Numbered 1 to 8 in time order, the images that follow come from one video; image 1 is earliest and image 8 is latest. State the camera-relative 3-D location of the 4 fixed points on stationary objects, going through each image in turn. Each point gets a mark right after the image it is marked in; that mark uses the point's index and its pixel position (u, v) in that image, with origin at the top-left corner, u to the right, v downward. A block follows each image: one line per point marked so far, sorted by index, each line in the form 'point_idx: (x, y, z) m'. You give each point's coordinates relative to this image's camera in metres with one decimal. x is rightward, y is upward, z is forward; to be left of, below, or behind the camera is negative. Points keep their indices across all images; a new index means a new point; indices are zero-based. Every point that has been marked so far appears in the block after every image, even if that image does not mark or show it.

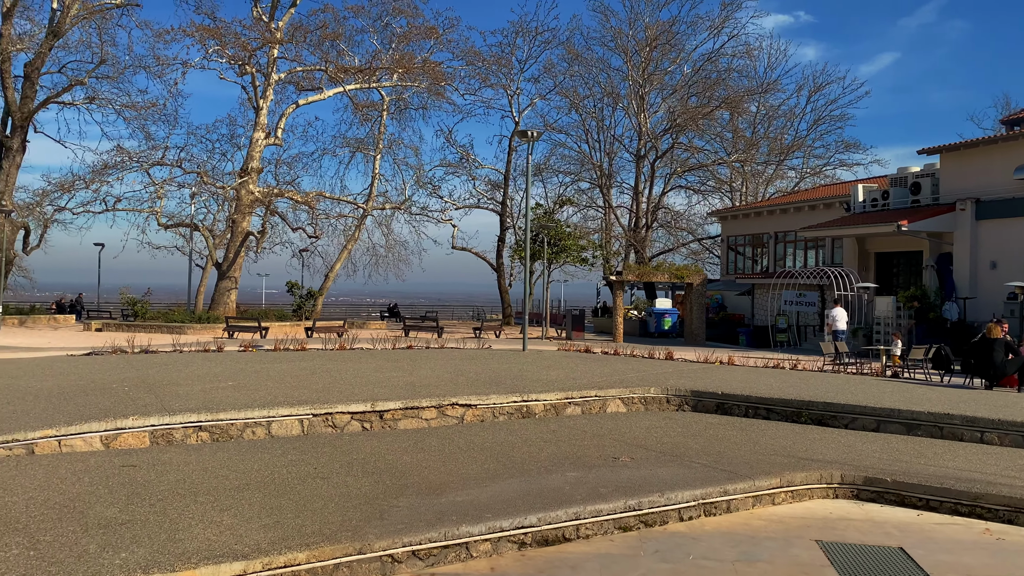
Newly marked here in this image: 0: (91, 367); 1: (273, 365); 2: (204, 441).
0: (-8.5, -1.6, +14.4) m
1: (-4.9, -1.6, +14.7) m
2: (-4.0, -2.0, +9.3) m
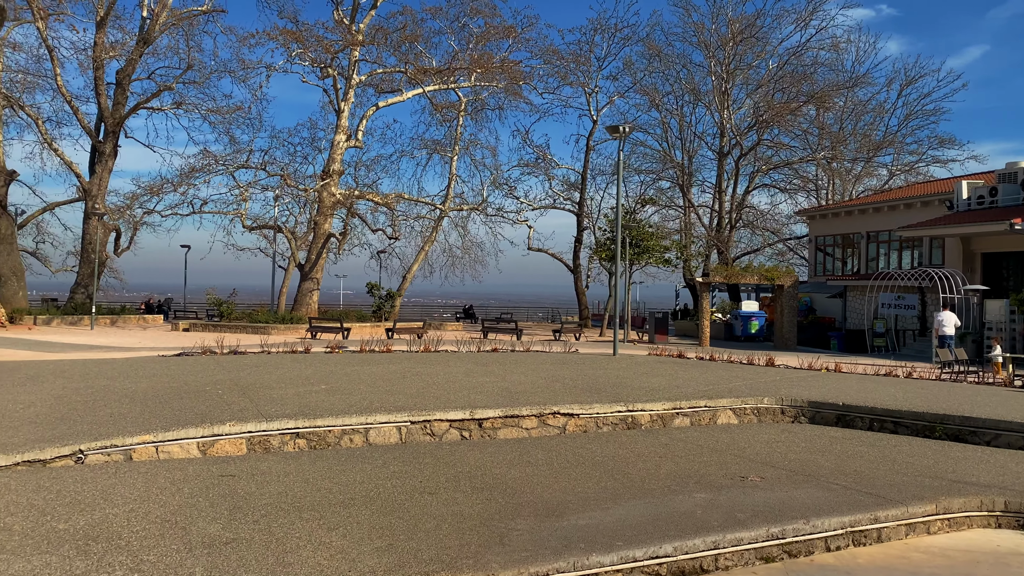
0: (-6.6, -1.6, +14.3) m
1: (-3.0, -1.6, +14.2) m
2: (-2.6, -2.0, +8.8) m
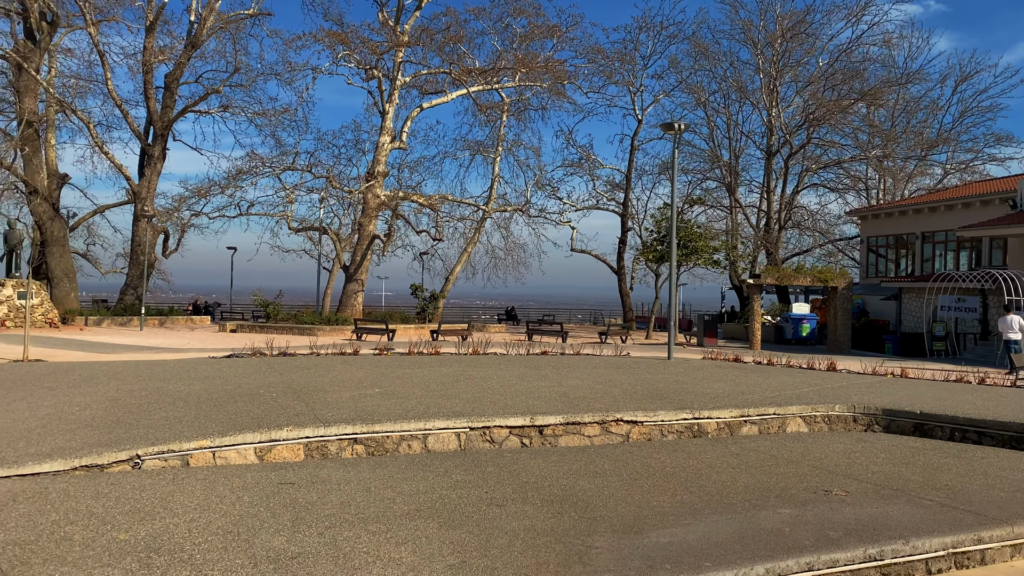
0: (-5.5, -1.6, +14.2) m
1: (-1.9, -1.6, +13.9) m
2: (-1.8, -2.0, +8.5) m
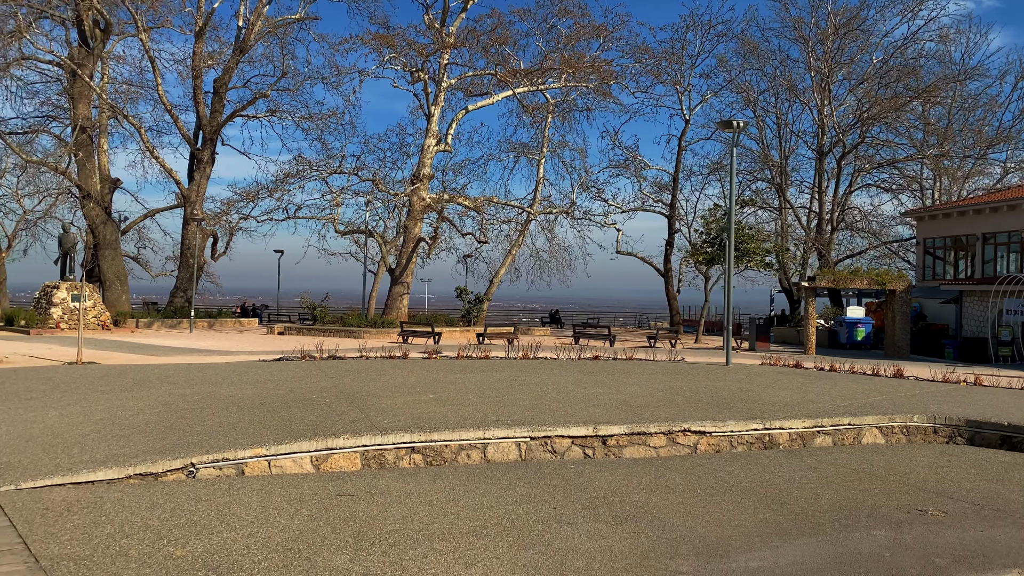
0: (-4.5, -1.7, +14.0) m
1: (-0.9, -1.7, +13.6) m
2: (-1.1, -2.0, +8.1) m
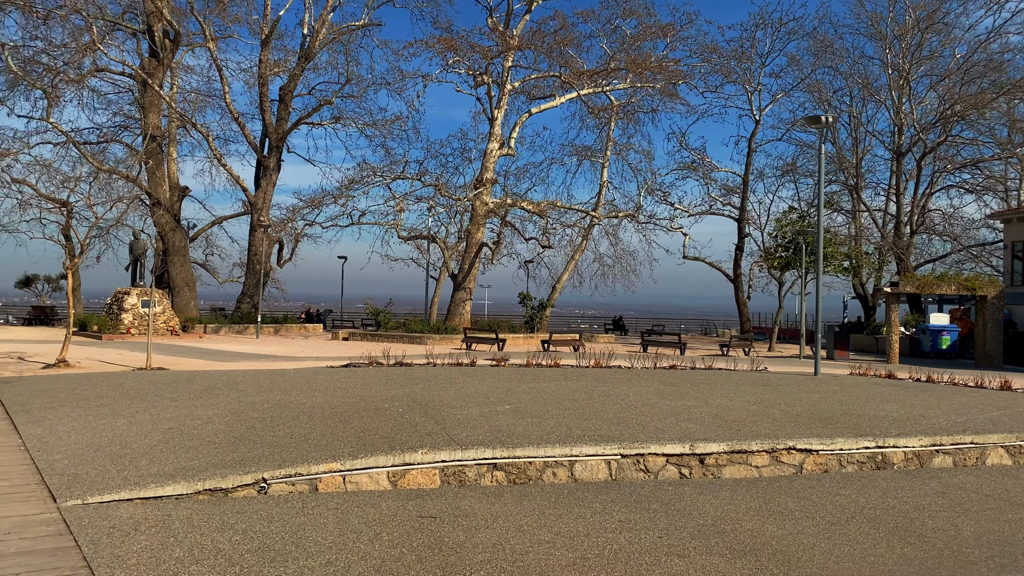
0: (-3.1, -1.8, +13.6) m
1: (+0.5, -1.7, +12.9) m
2: (-0.1, -2.0, +7.5) m
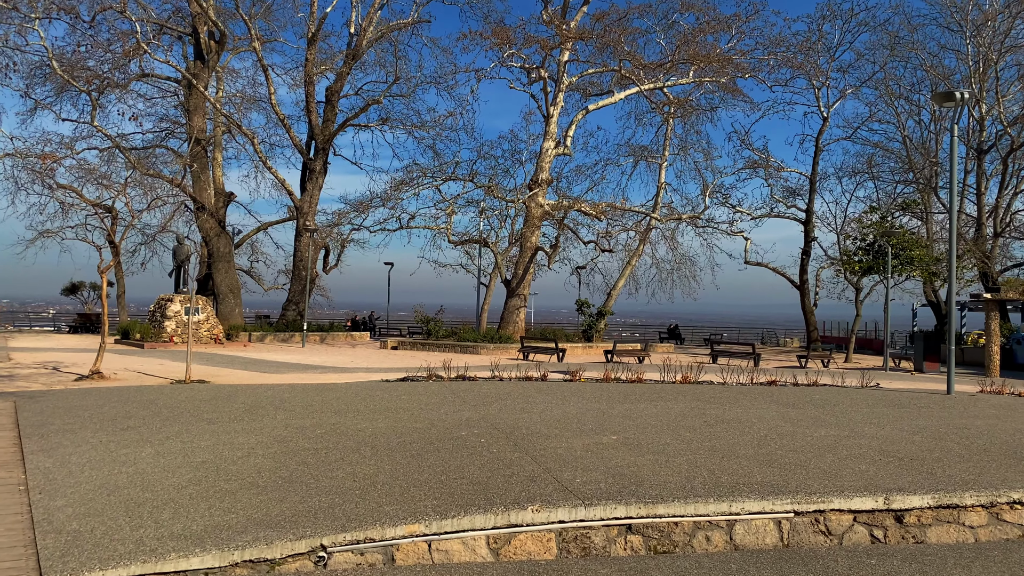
0: (-1.6, -1.8, +11.8) m
1: (+1.9, -1.8, +10.9) m
2: (+1.0, -2.0, +5.5) m
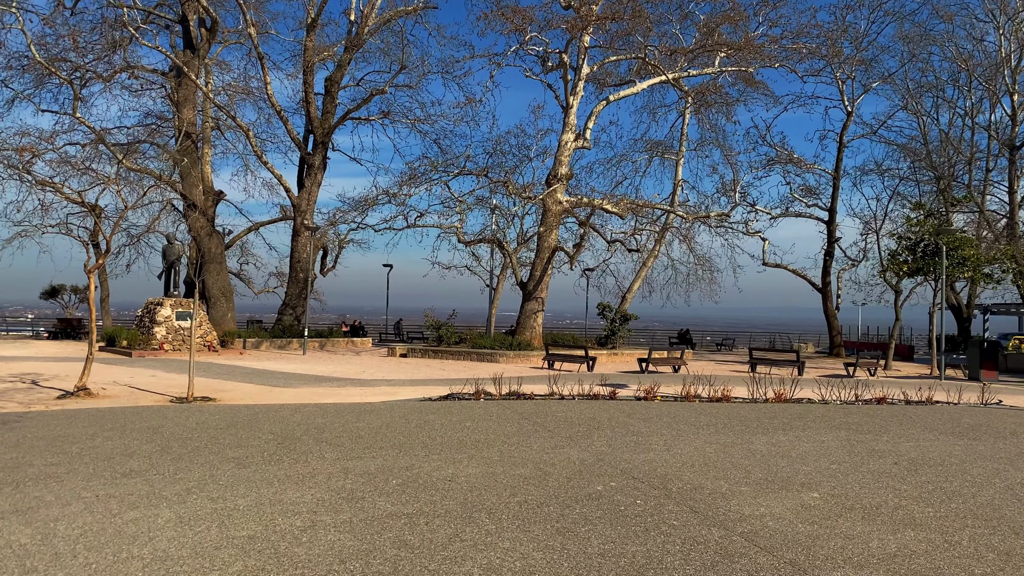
0: (-0.3, -1.8, +9.5) m
1: (+3.2, -1.8, +8.6) m
2: (+2.4, -2.0, +3.2) m
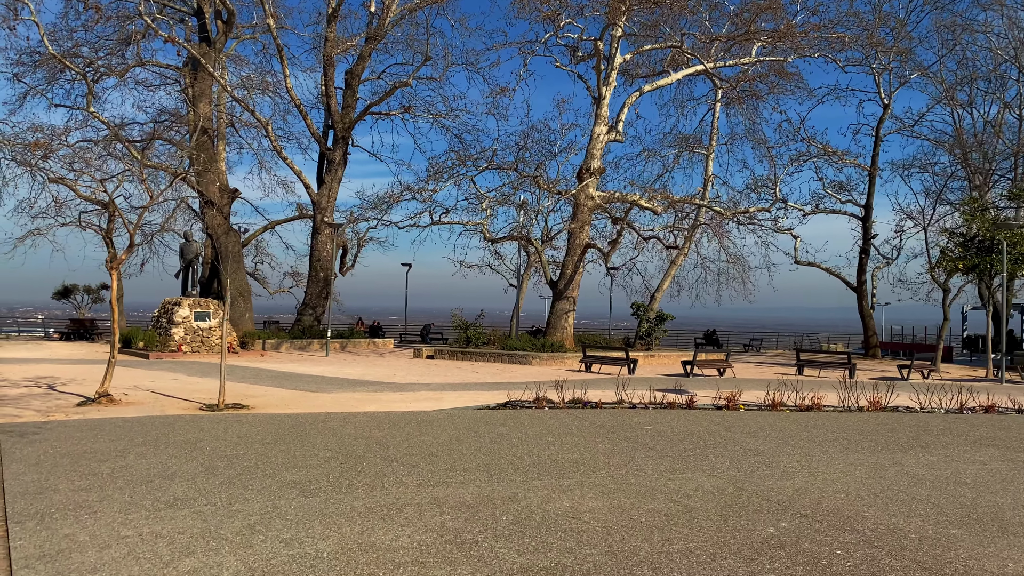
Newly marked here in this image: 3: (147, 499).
0: (+0.8, -1.8, +8.2) m
1: (+4.3, -1.7, +7.3) m
2: (+3.4, -1.9, +1.9) m
3: (-3.4, -2.0, +6.7) m
